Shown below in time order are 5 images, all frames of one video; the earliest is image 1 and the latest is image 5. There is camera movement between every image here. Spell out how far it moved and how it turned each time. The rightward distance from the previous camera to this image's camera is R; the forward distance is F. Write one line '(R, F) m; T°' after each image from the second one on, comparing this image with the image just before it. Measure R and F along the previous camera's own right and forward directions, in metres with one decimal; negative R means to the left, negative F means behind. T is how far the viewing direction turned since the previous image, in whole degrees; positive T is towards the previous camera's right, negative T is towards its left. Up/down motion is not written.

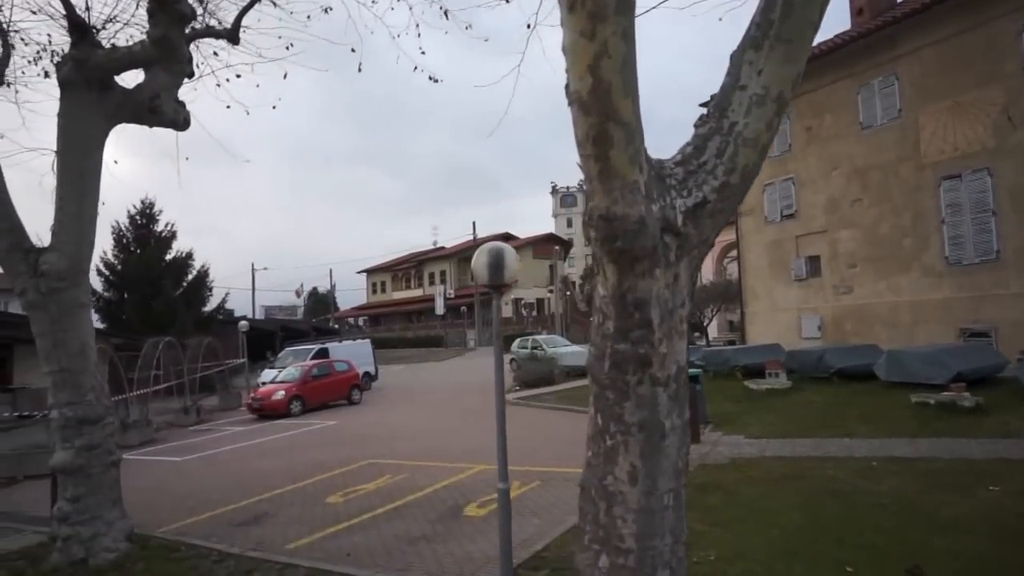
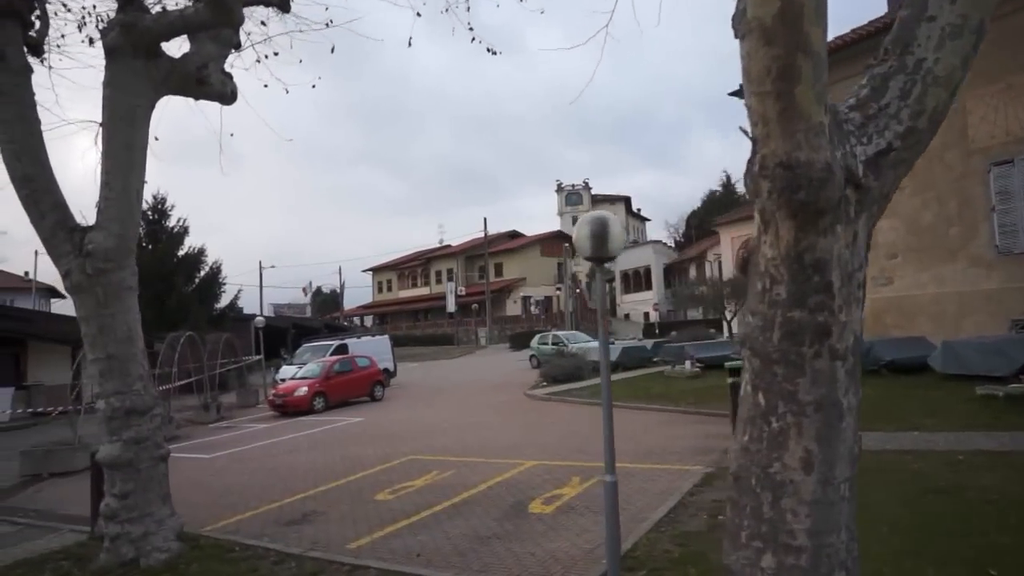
(-0.8, +0.6) m; 0°
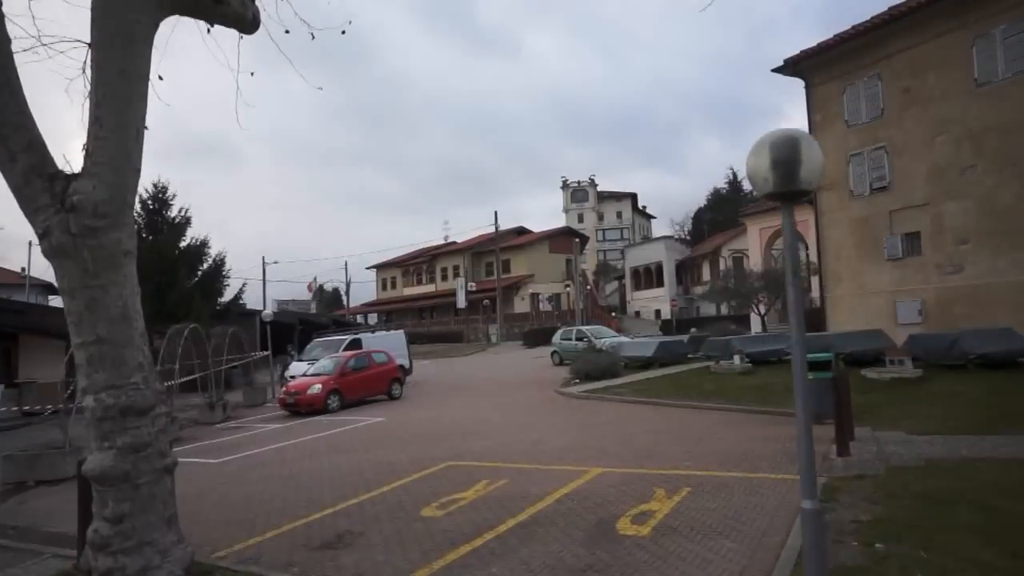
(-0.8, +1.9) m; 0°
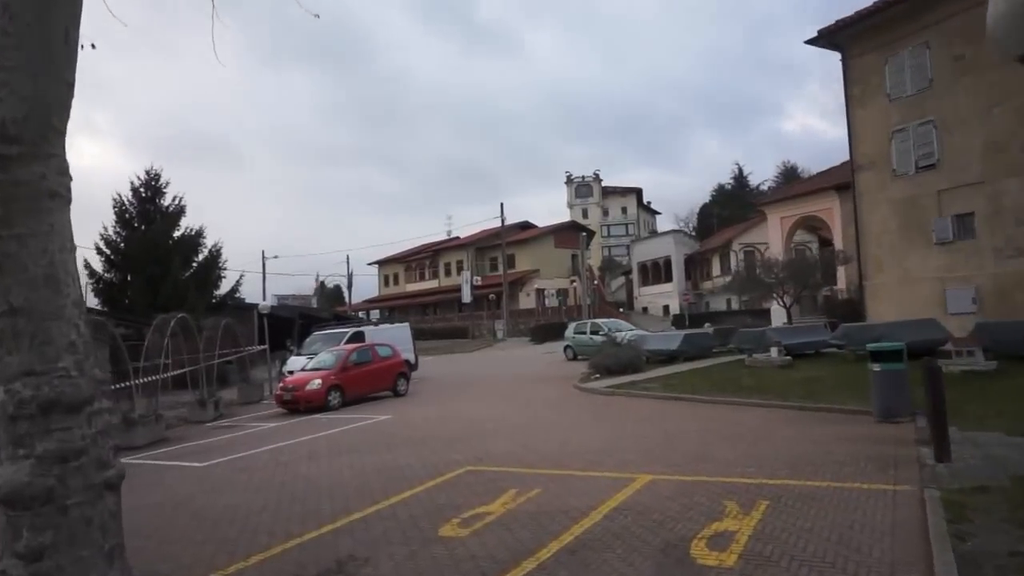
(-0.4, +1.7) m; 0°
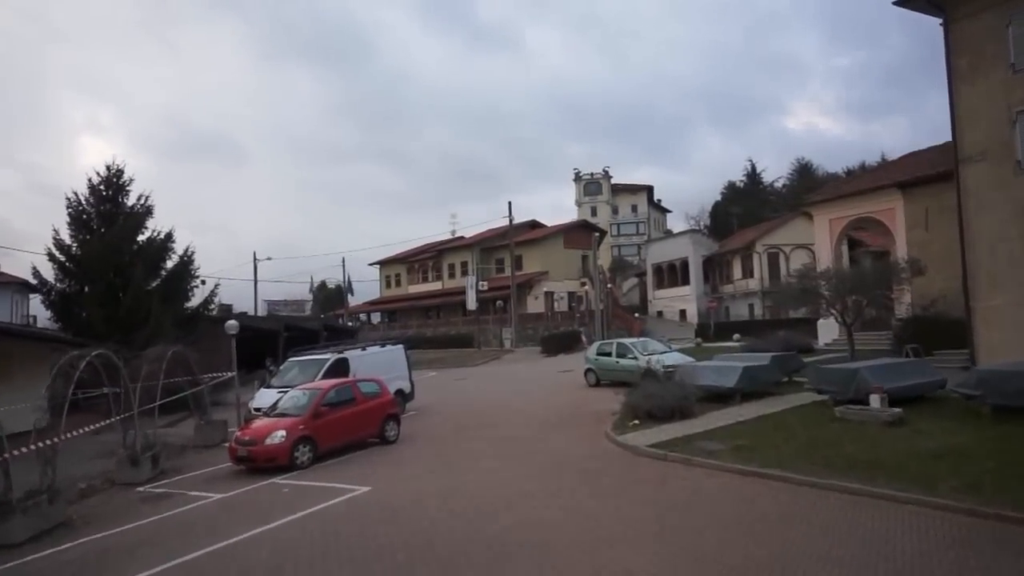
(-0.3, +4.6) m; 0°
